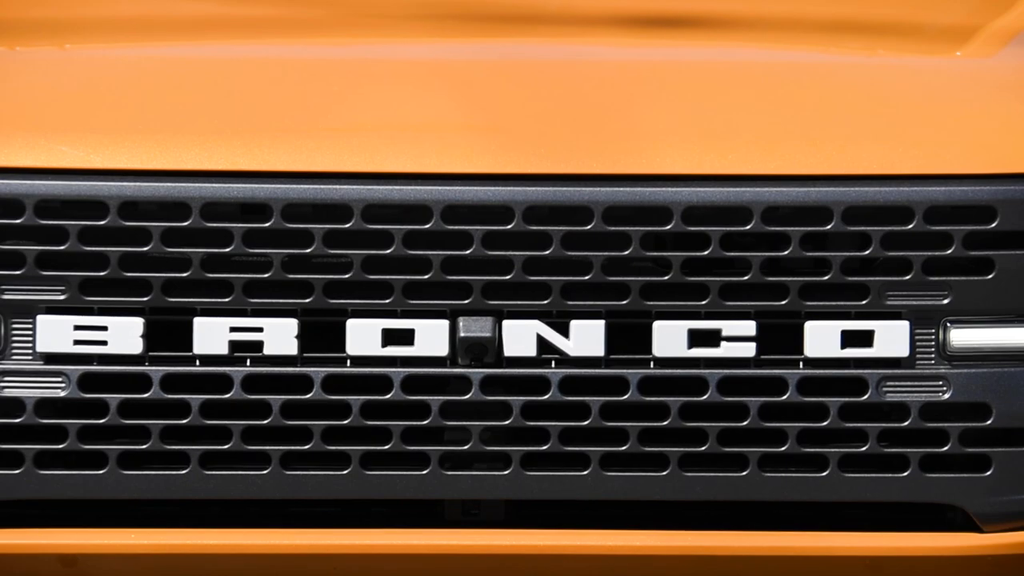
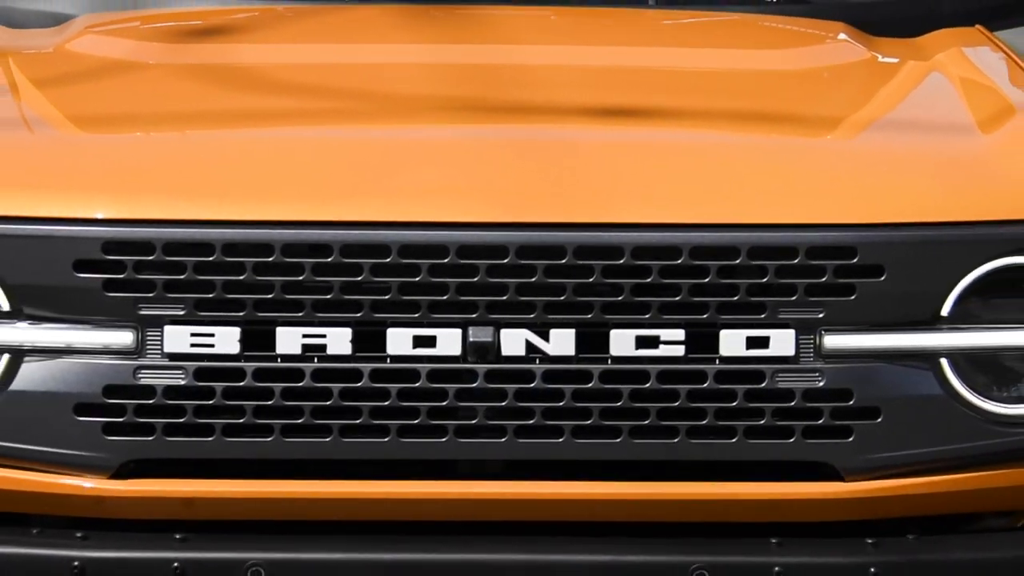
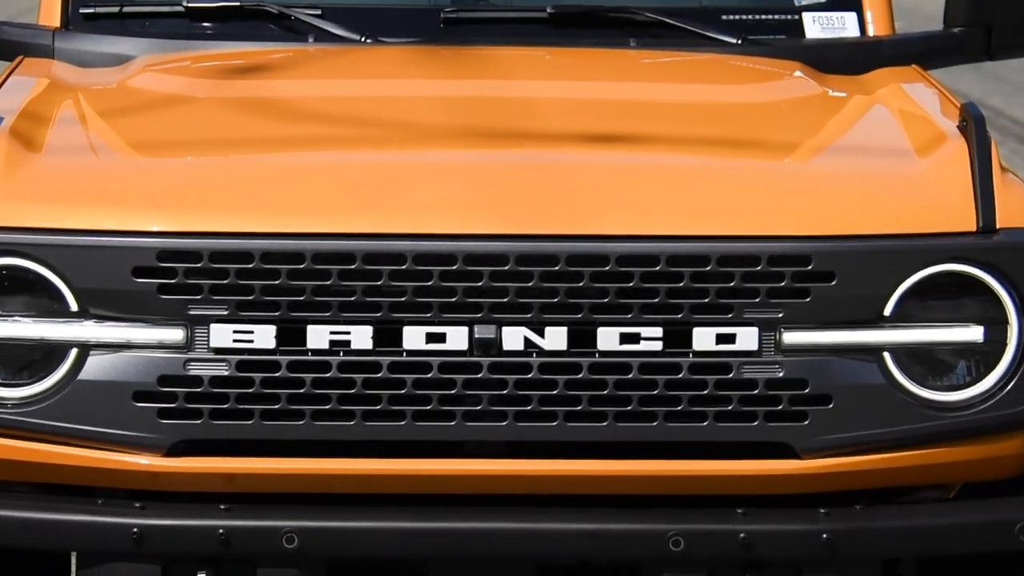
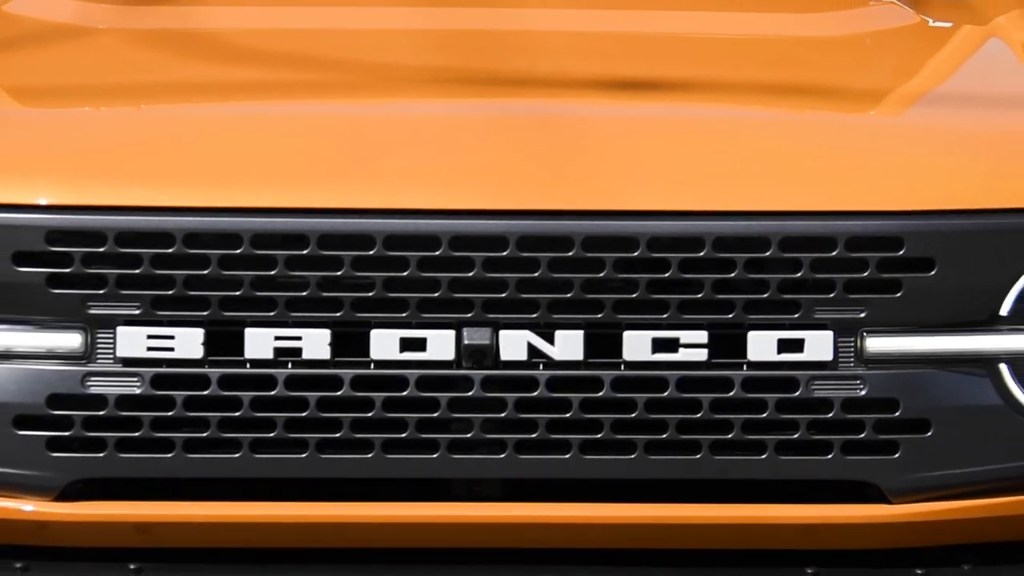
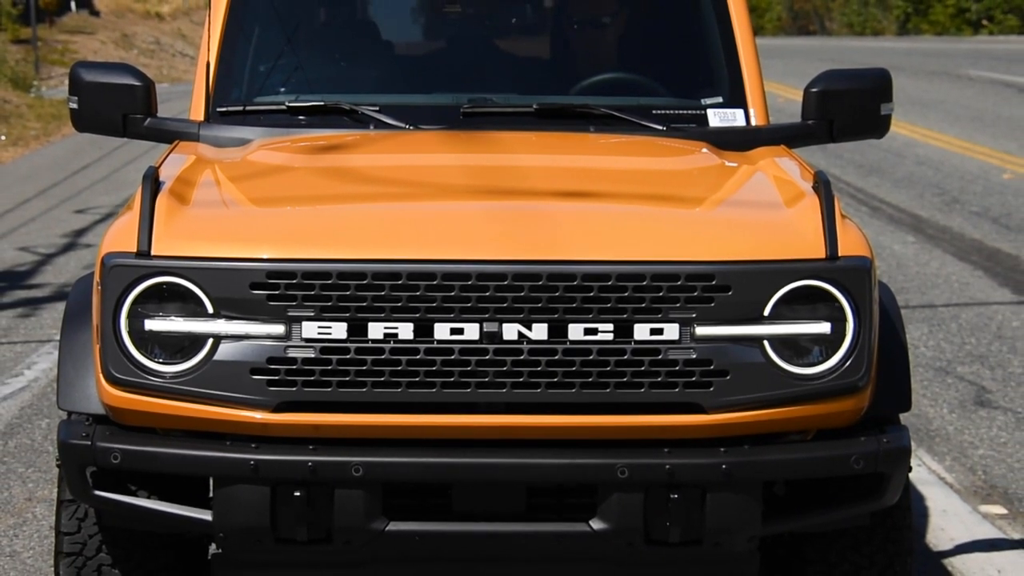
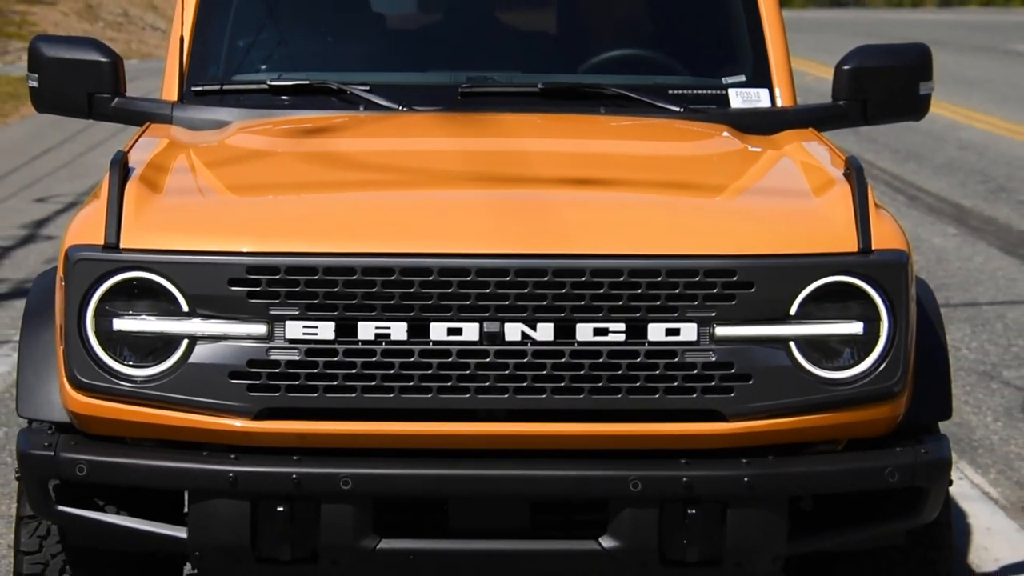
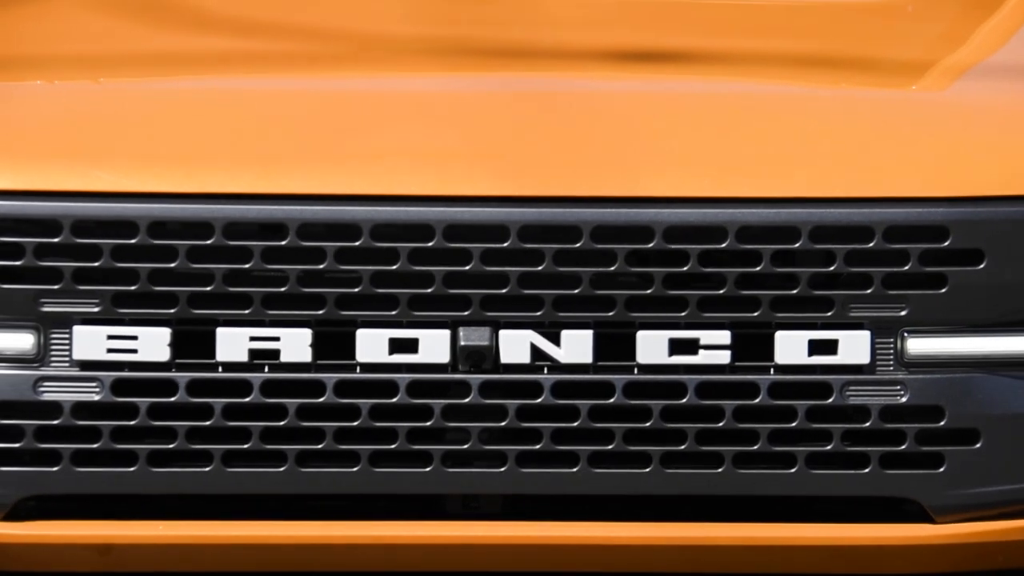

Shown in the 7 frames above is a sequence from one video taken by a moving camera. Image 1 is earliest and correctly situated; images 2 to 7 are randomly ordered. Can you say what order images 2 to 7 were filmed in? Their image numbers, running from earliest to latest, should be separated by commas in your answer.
7, 4, 2, 3, 6, 5
